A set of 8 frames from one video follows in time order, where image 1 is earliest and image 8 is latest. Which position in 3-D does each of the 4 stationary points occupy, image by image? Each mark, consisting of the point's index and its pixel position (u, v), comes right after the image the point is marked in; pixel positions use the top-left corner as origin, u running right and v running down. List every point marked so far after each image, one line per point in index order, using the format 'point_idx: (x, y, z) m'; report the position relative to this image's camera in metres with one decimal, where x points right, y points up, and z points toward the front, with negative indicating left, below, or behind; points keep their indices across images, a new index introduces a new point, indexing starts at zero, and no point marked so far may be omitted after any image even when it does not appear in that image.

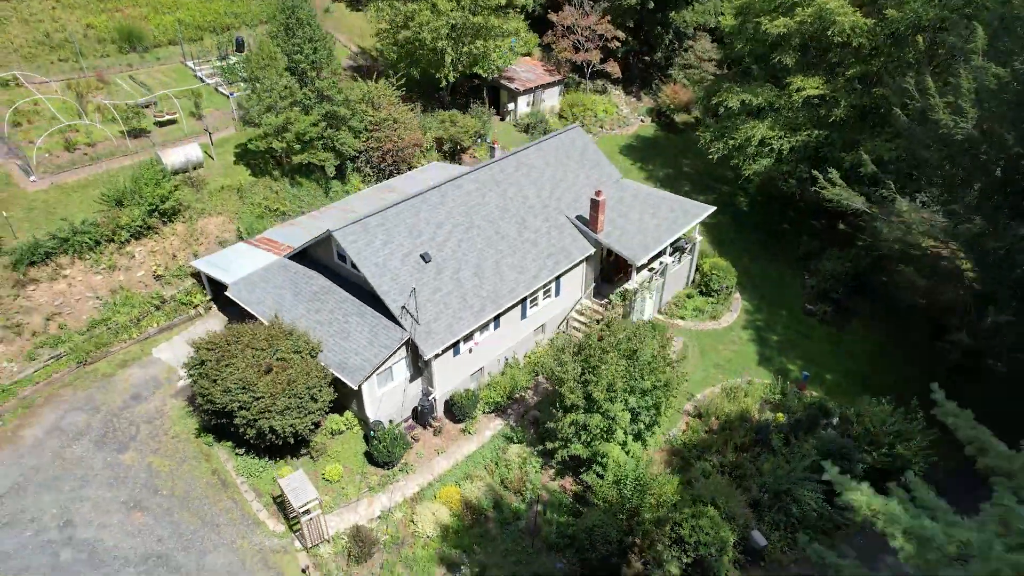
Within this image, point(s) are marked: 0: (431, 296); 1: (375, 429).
0: (-2.1, -0.2, +18.2) m
1: (-3.5, -3.5, +17.2) m
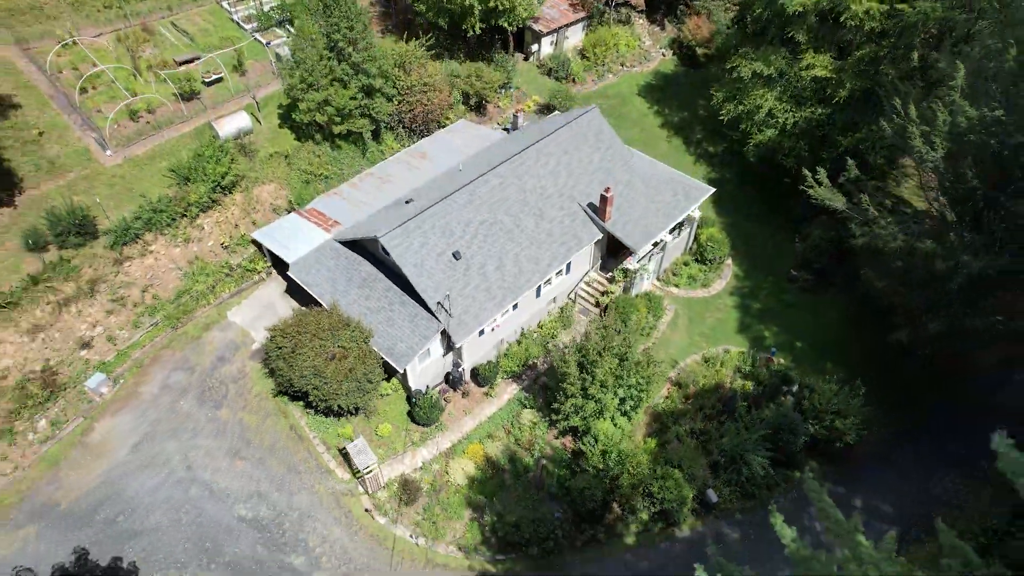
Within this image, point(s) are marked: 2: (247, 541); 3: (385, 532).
0: (-1.6, -0.1, +21.9) m
1: (-3.0, -3.5, +21.7) m
2: (-7.7, -7.4, +19.6) m
3: (-3.8, -7.4, +20.2) m
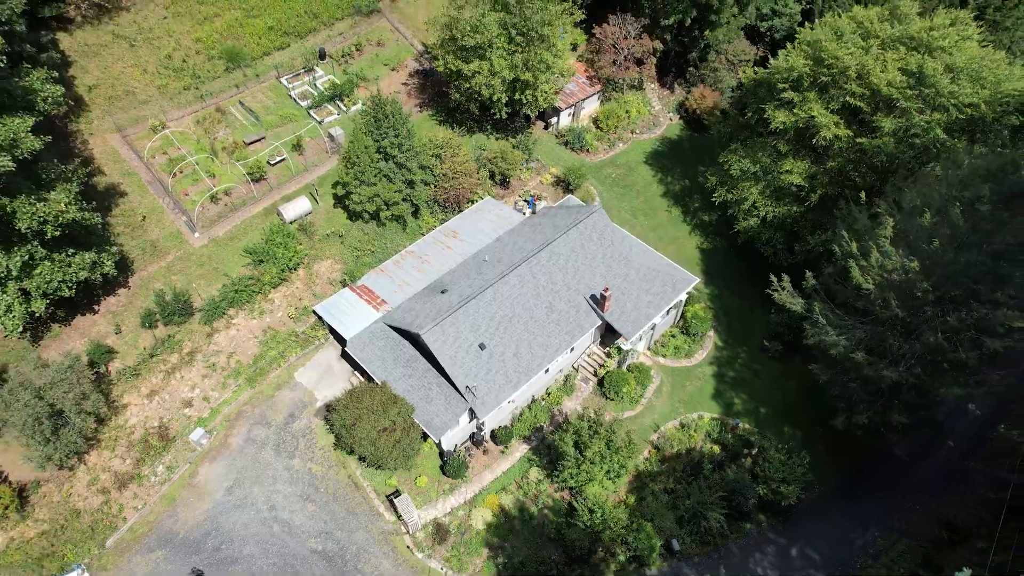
0: (-1.1, -3.7, +27.6) m
1: (-2.6, -7.0, +27.6) m
2: (-7.5, -10.9, +25.9) m
3: (-3.6, -11.0, +26.4) m
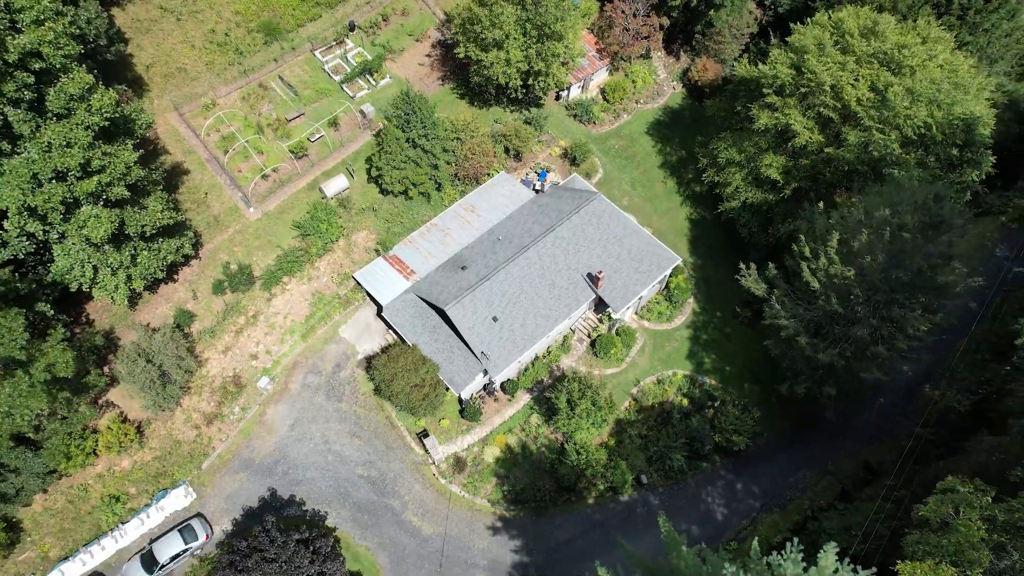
0: (-0.7, -2.8, +33.8) m
1: (-2.3, -6.1, +34.4) m
2: (-7.3, -10.1, +33.3) m
3: (-3.4, -10.2, +33.8) m
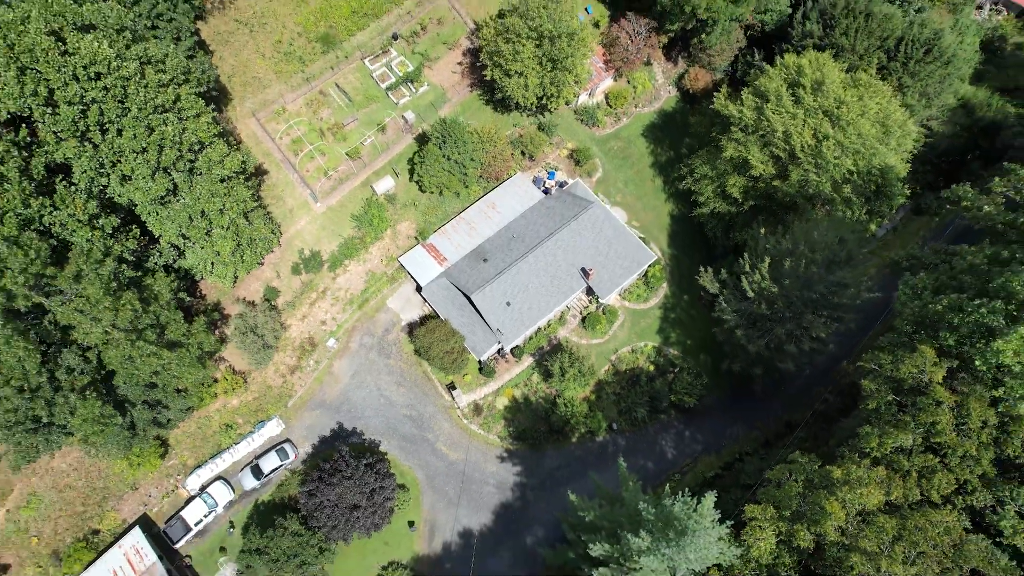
0: (-0.2, -2.3, +44.4) m
1: (-1.9, -5.3, +45.4) m
2: (-7.0, -9.3, +45.0) m
3: (-3.1, -9.5, +45.5) m
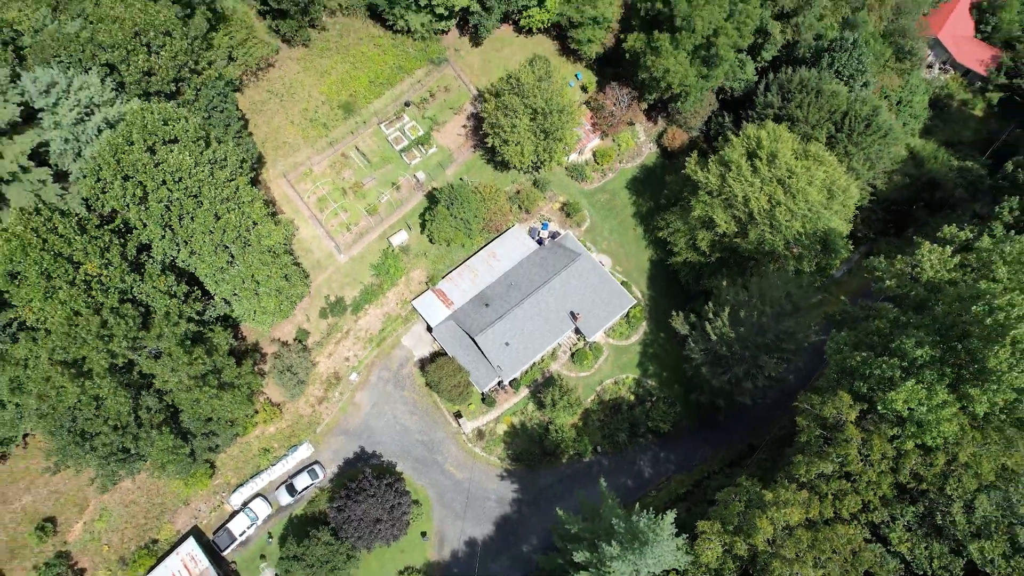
0: (-0.3, -5.5, +51.3) m
1: (-2.0, -8.6, +52.4) m
2: (-7.2, -12.5, +51.9) m
3: (-3.3, -12.7, +52.4) m
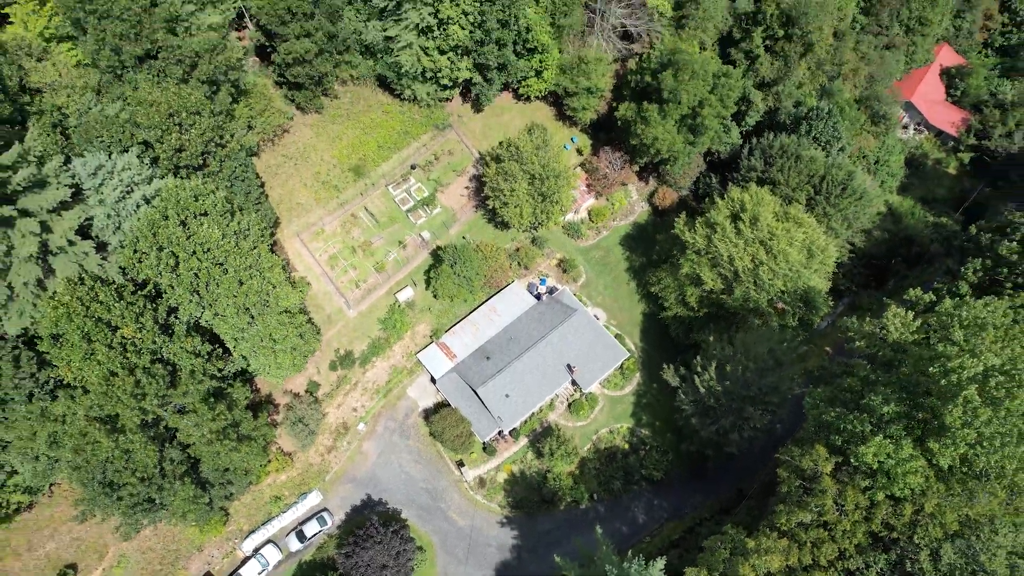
0: (-0.3, -9.9, +54.1) m
1: (-2.0, -13.1, +54.9) m
2: (-7.2, -17.0, +54.2) m
3: (-3.3, -17.2, +54.7) m
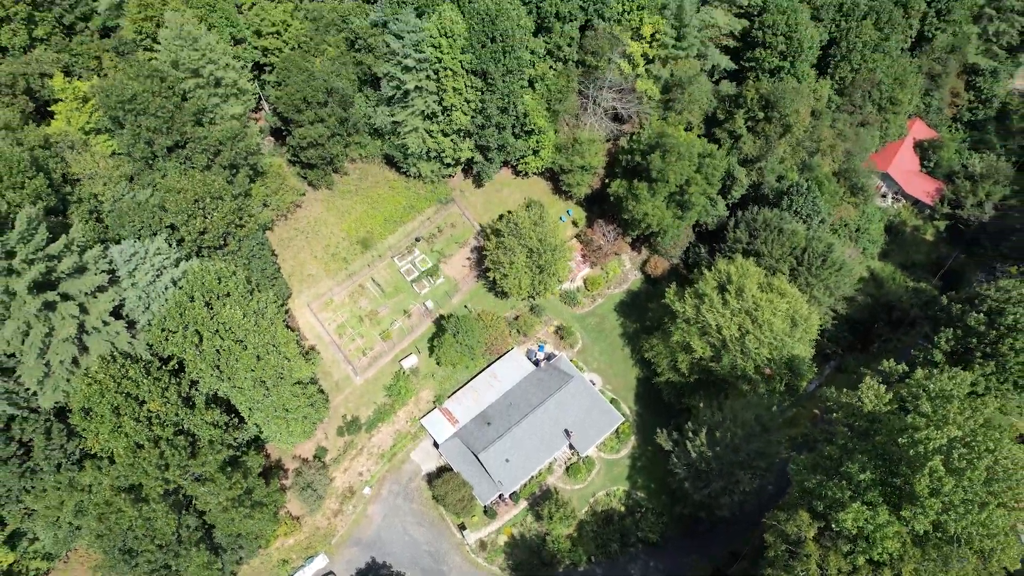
0: (-0.3, -15.7, +56.1) m
1: (-2.0, -18.9, +56.8) m
2: (-7.2, -22.8, +55.7) m
3: (-3.2, -23.0, +56.2) m
